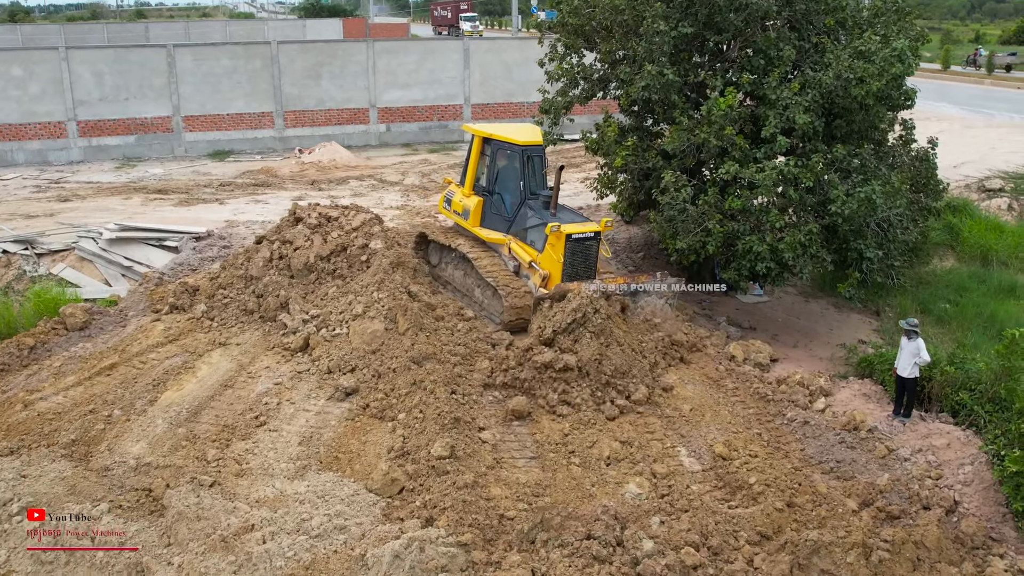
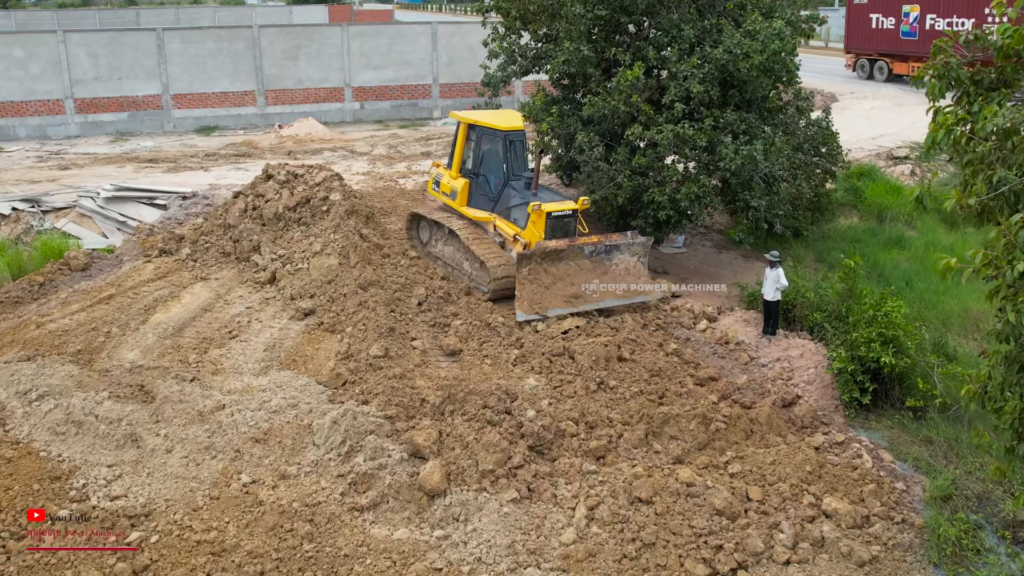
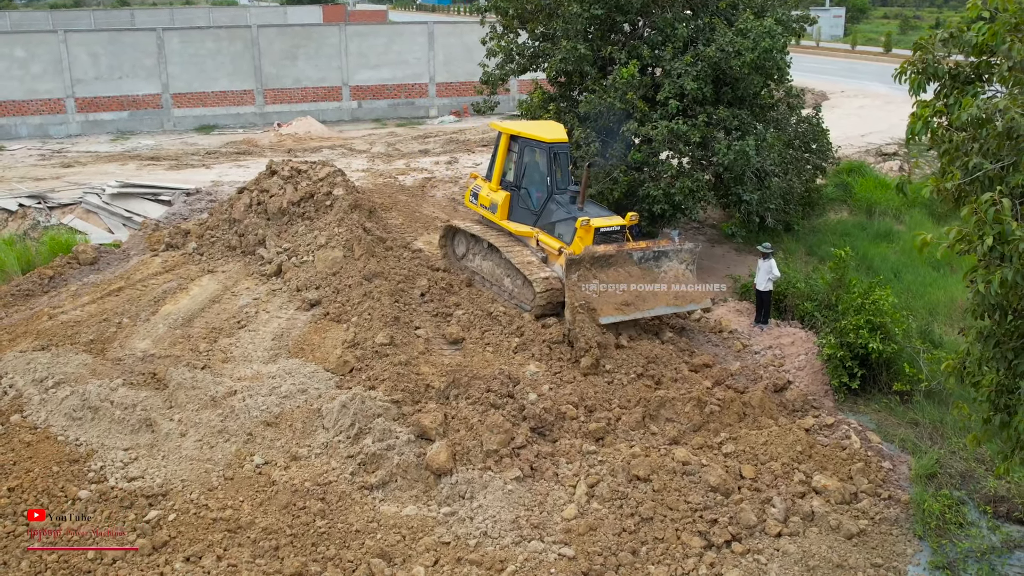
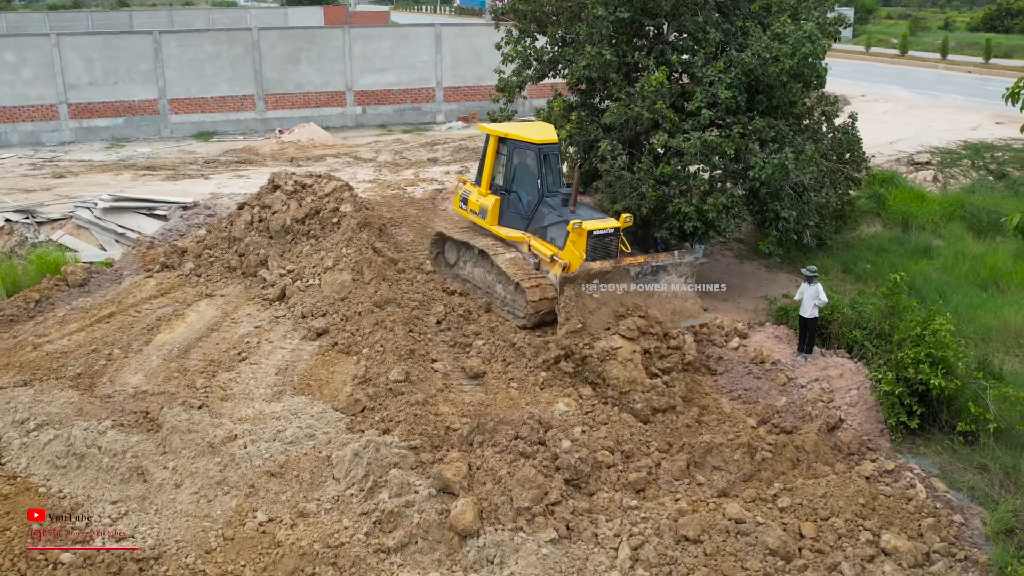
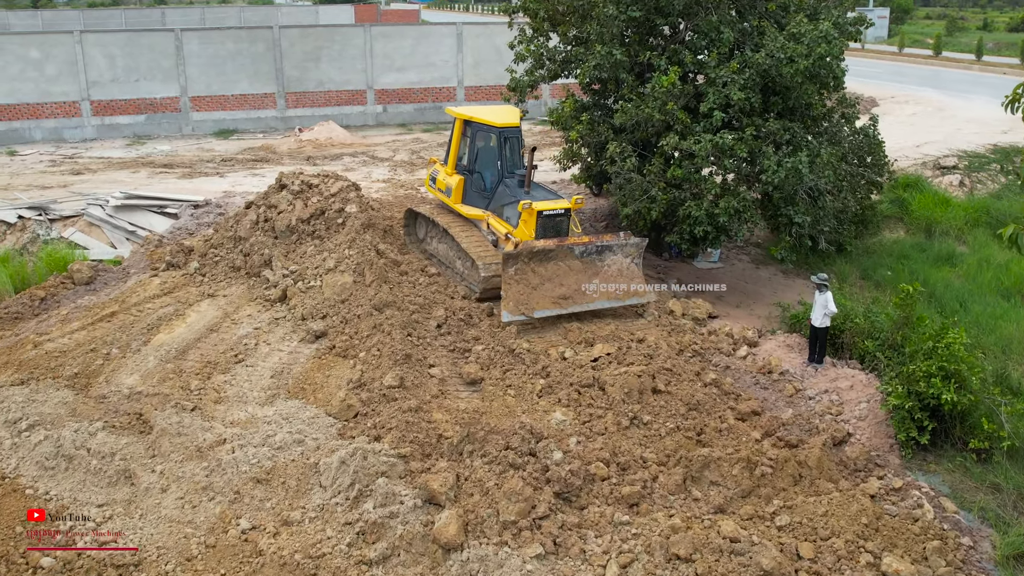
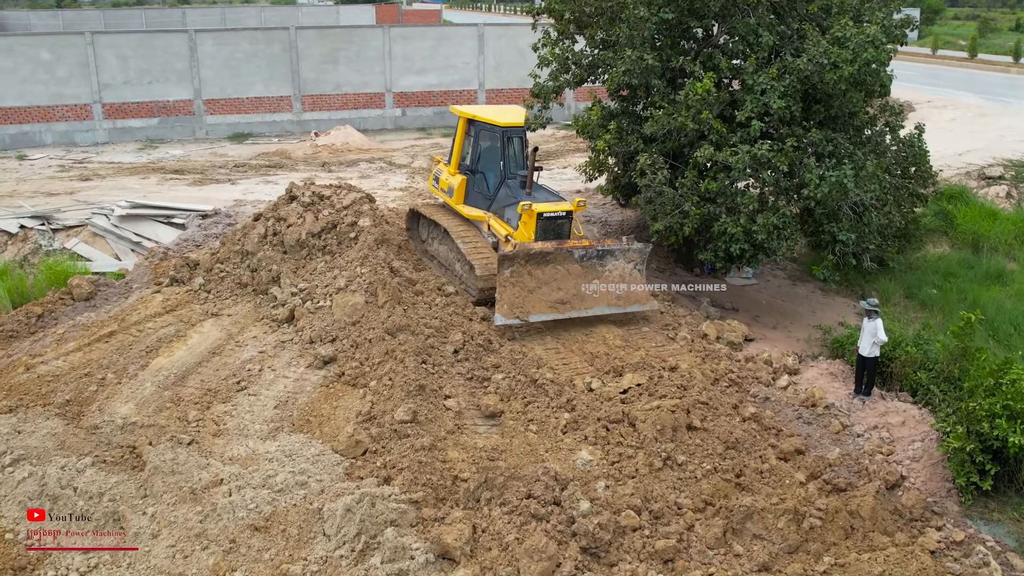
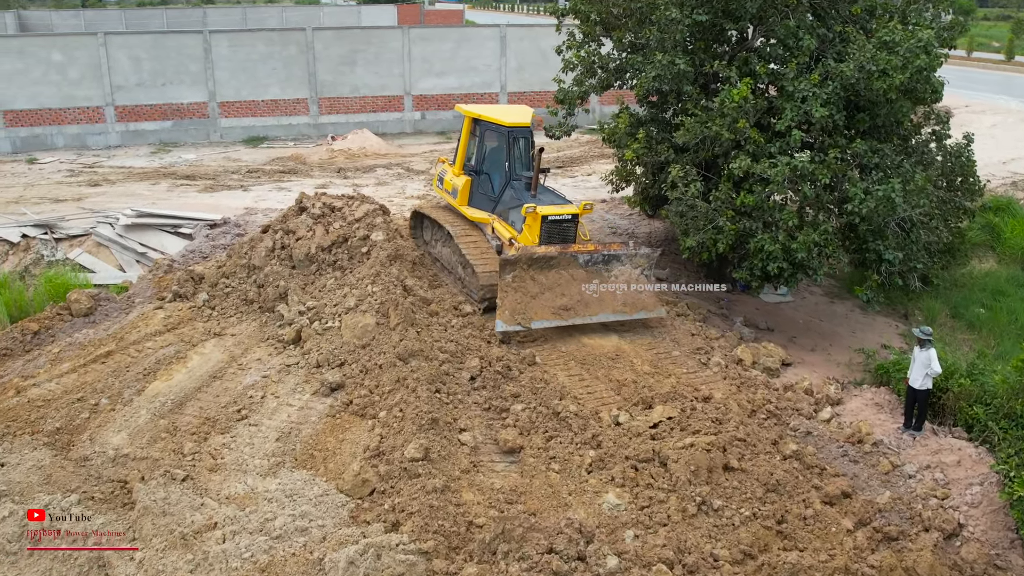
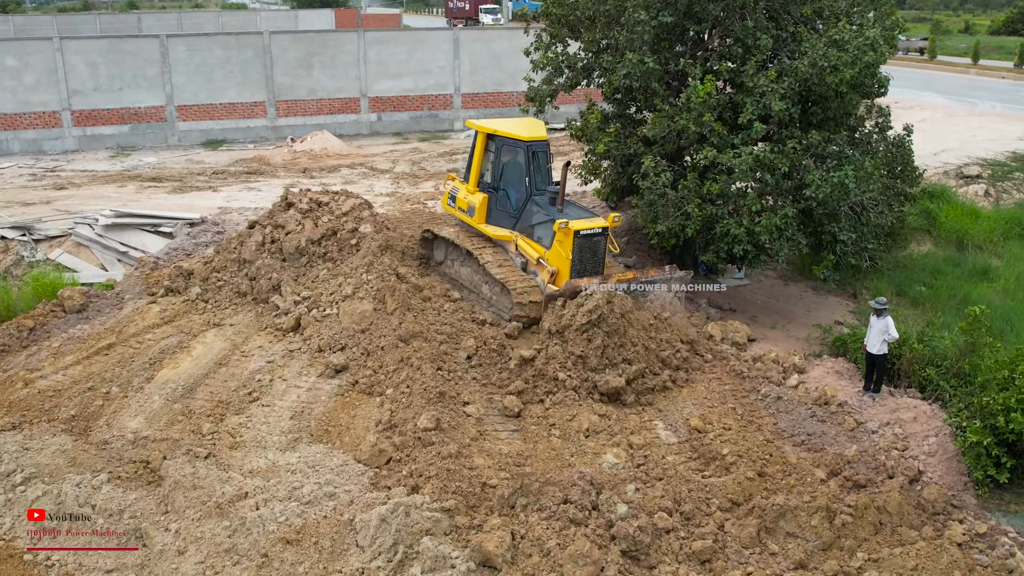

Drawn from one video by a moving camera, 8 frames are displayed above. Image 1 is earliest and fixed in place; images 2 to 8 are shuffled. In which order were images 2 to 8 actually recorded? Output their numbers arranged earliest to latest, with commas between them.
8, 4, 3, 2, 5, 6, 7
